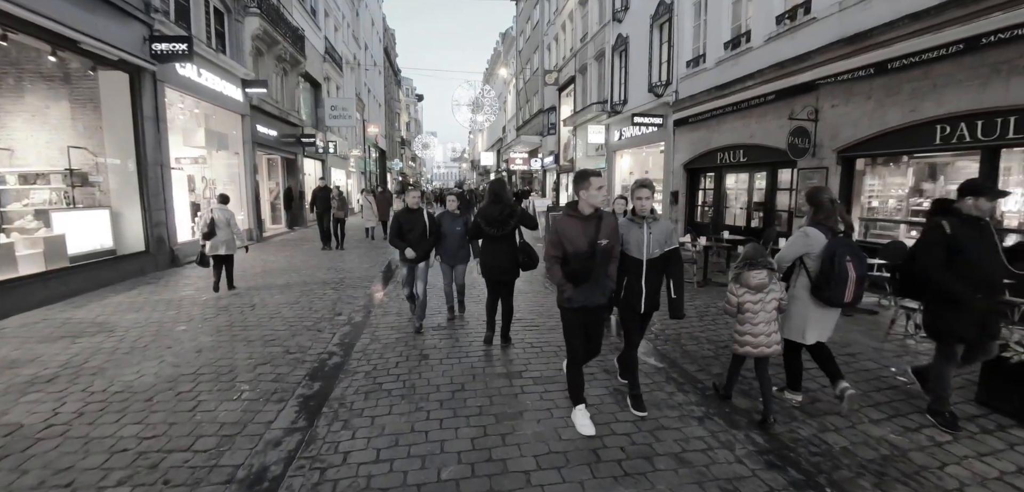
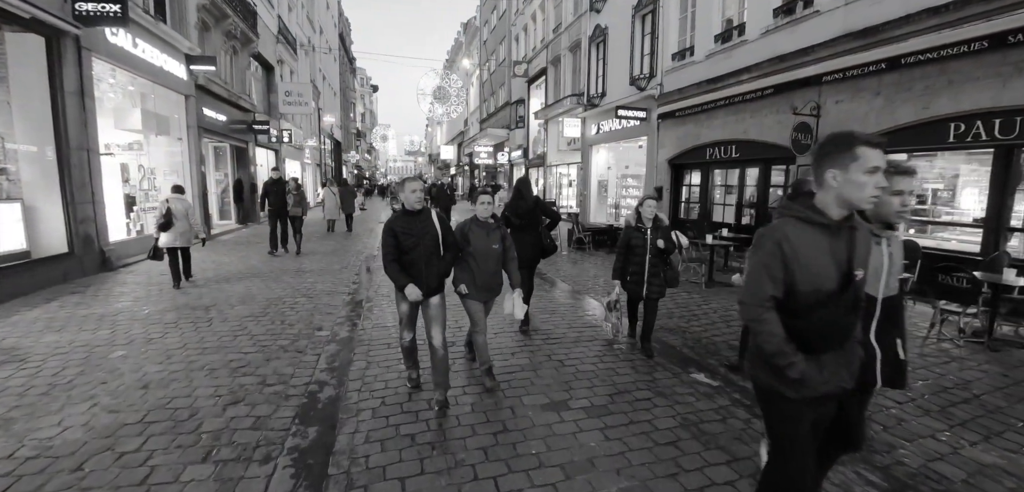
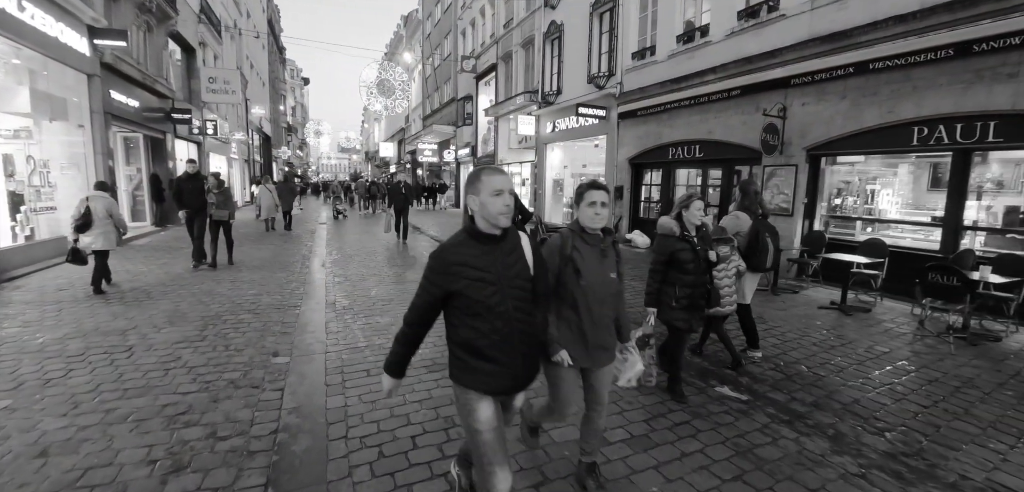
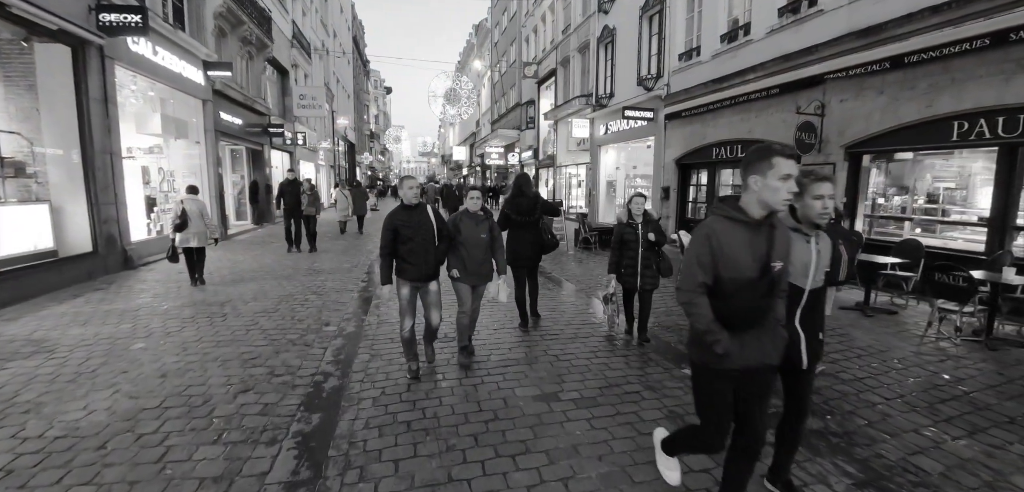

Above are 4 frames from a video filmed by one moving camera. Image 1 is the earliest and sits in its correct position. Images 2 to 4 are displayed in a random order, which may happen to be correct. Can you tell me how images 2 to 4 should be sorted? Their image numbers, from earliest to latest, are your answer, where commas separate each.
4, 2, 3
